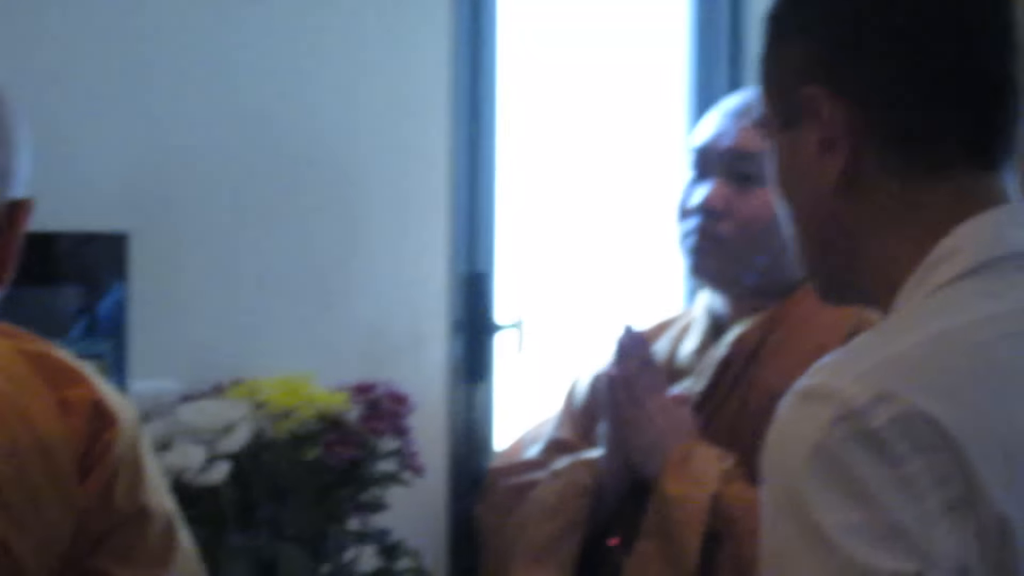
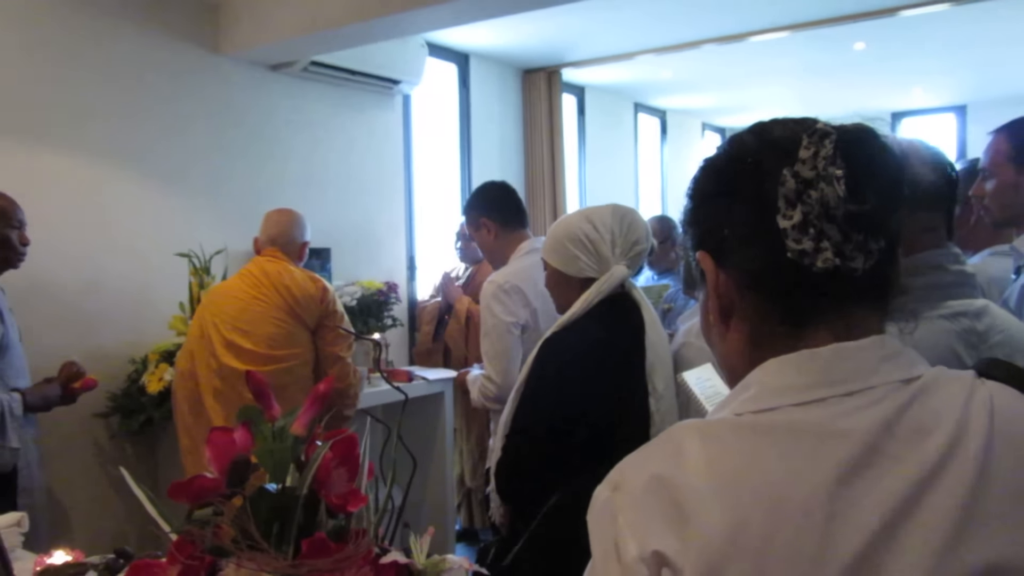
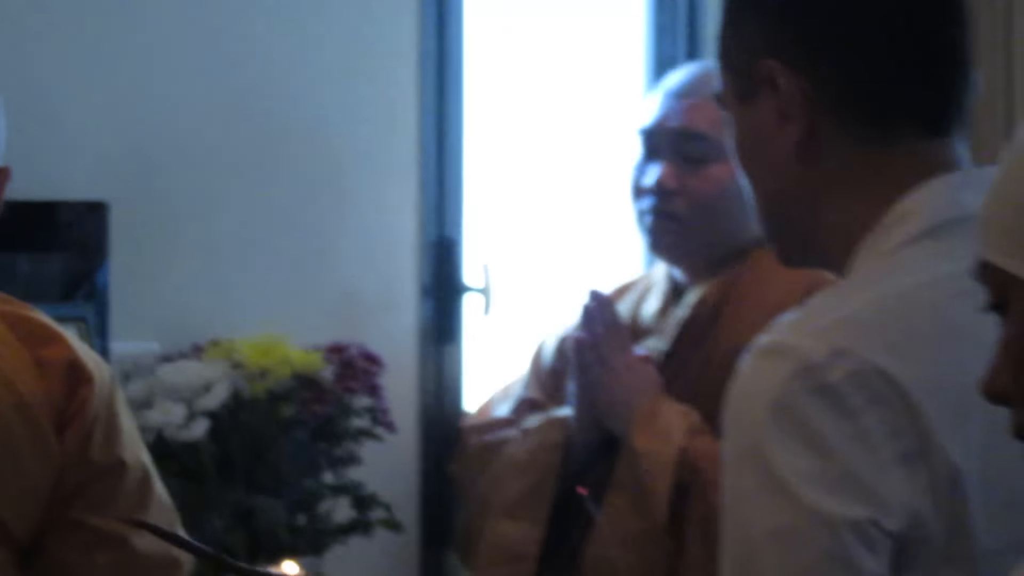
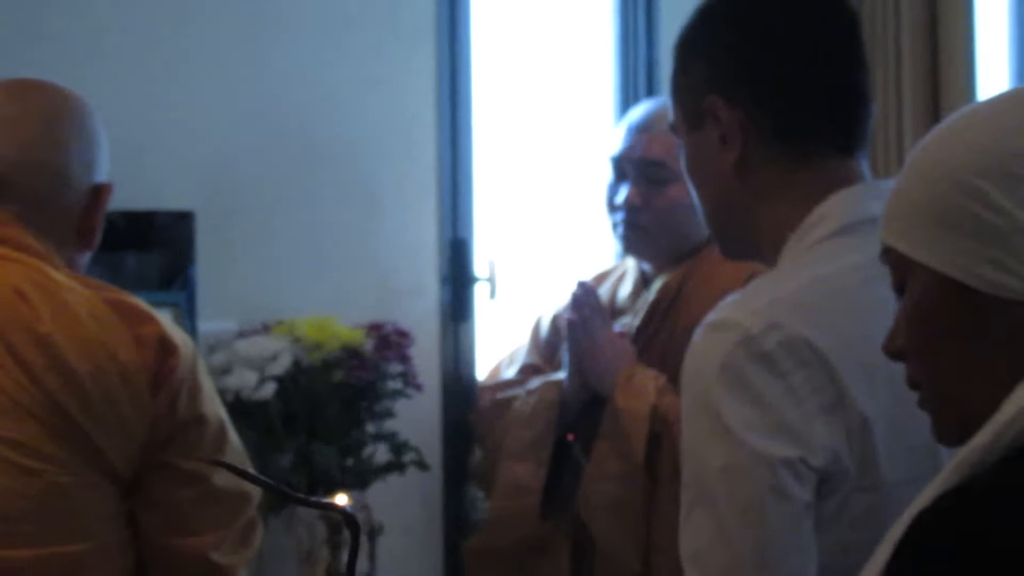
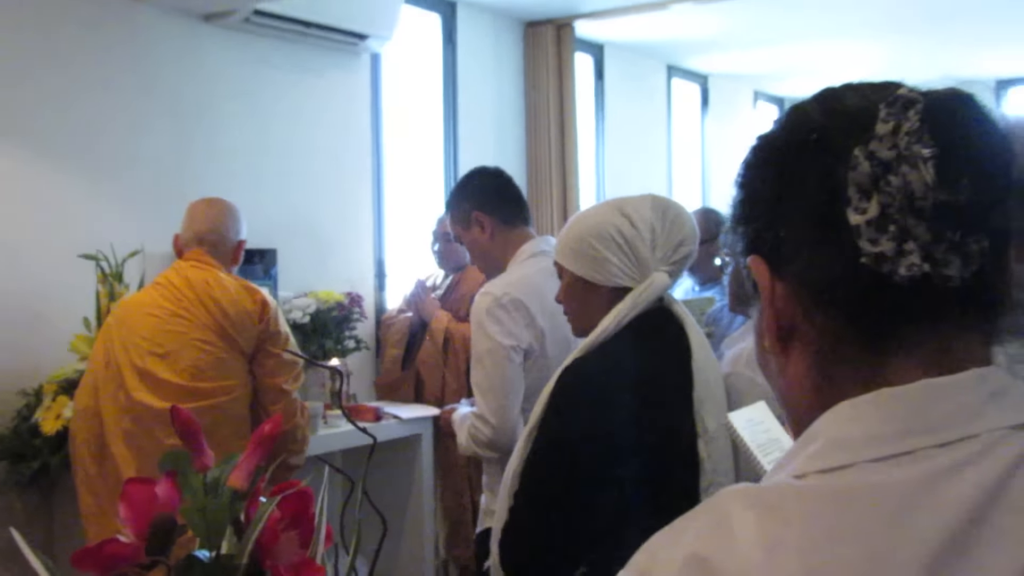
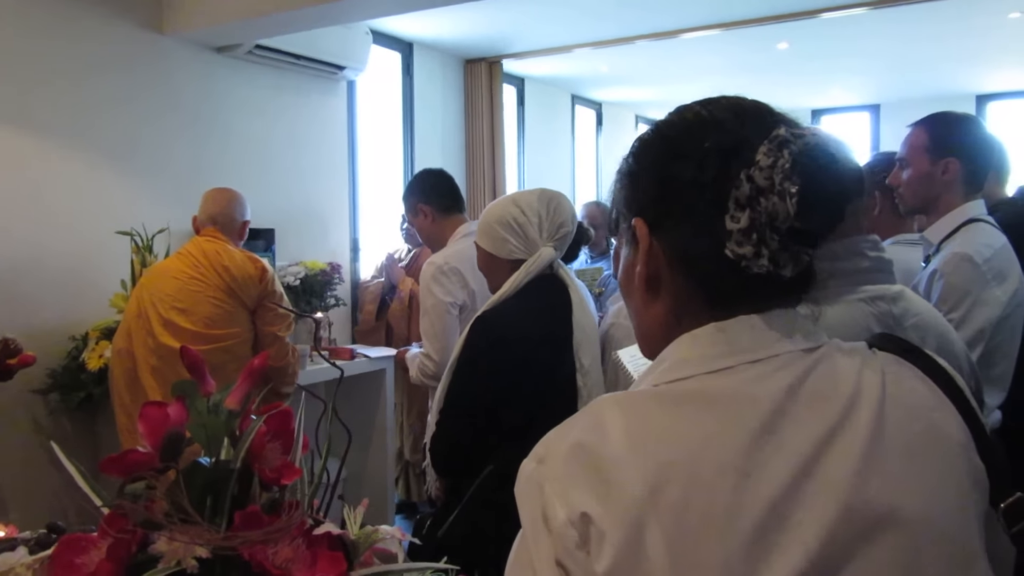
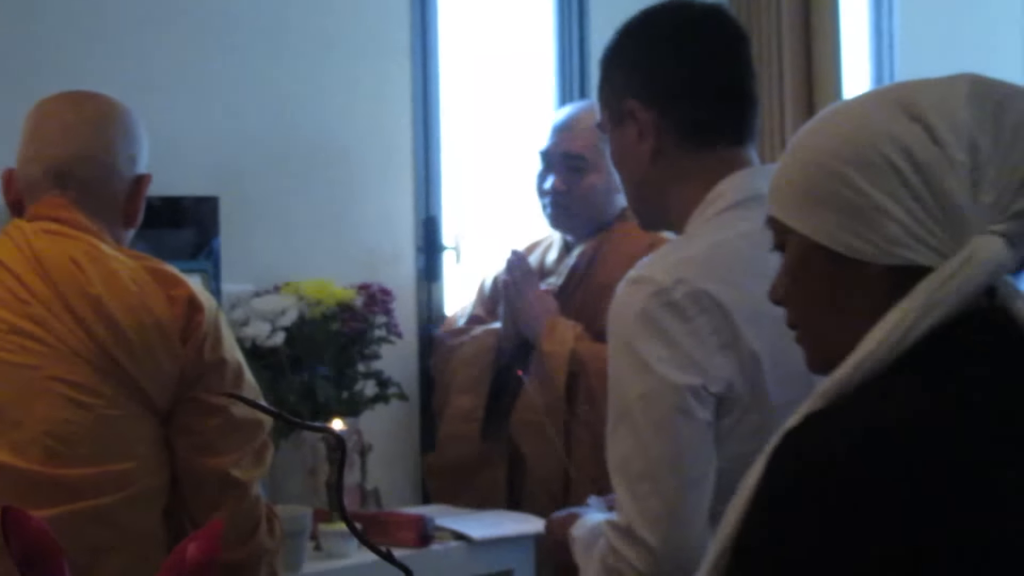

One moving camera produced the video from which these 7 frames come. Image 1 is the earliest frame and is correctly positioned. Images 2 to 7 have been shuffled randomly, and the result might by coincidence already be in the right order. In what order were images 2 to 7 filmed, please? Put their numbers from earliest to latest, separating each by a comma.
3, 4, 7, 5, 2, 6
